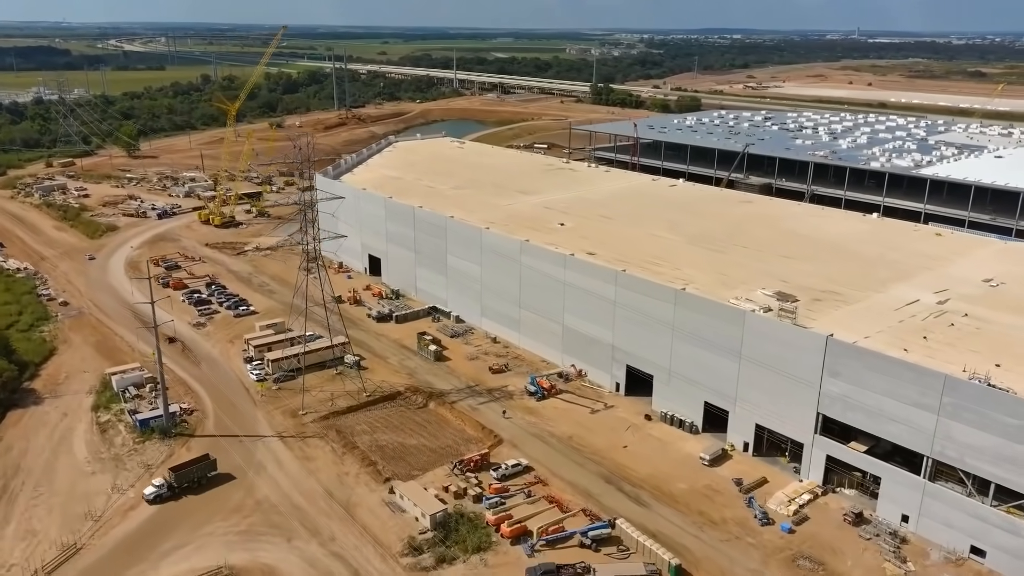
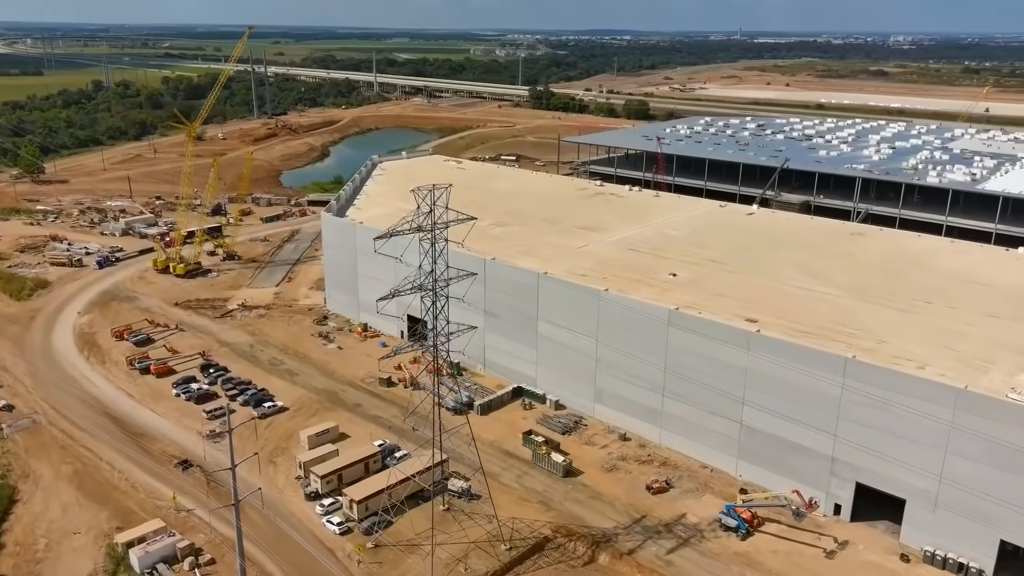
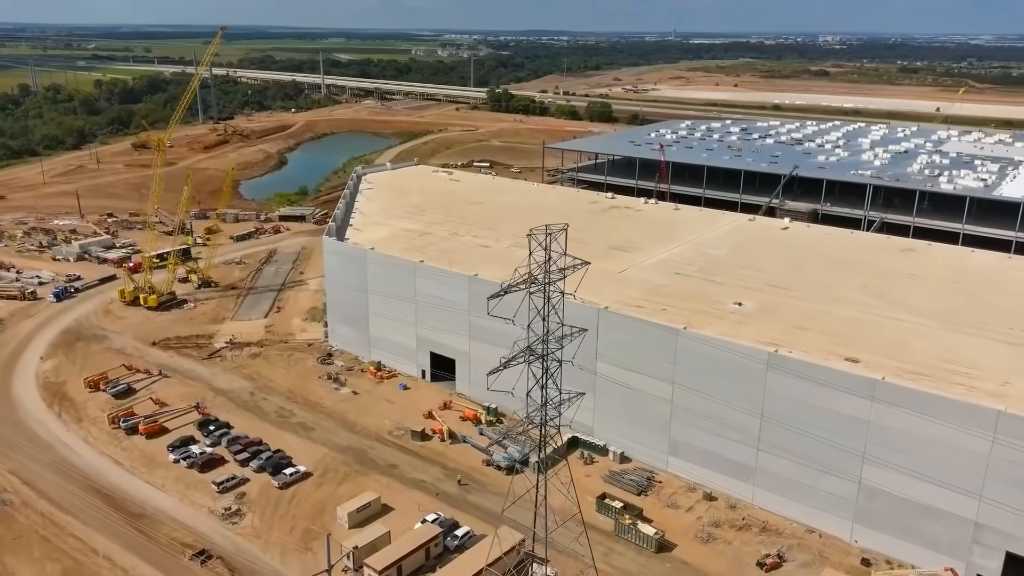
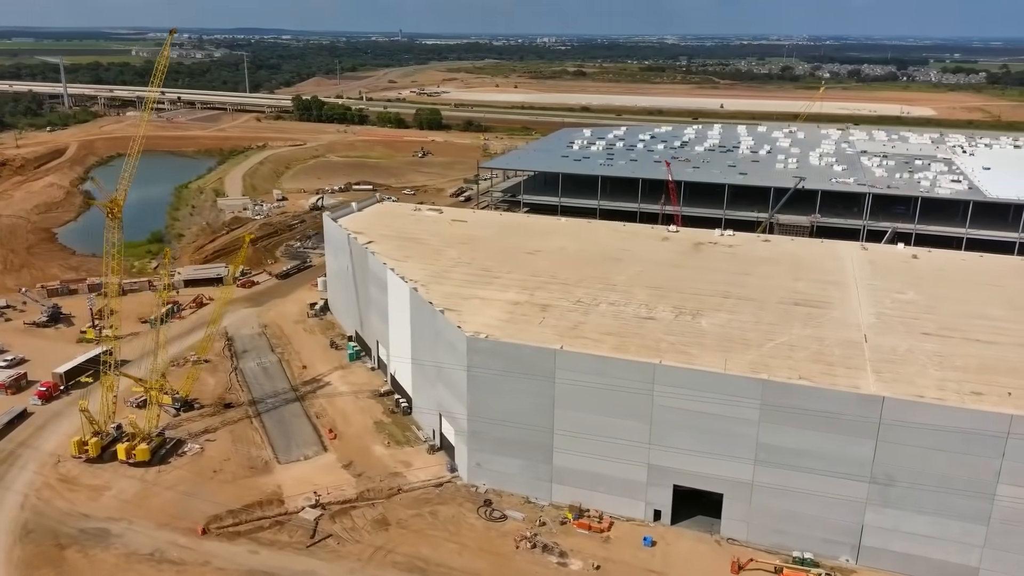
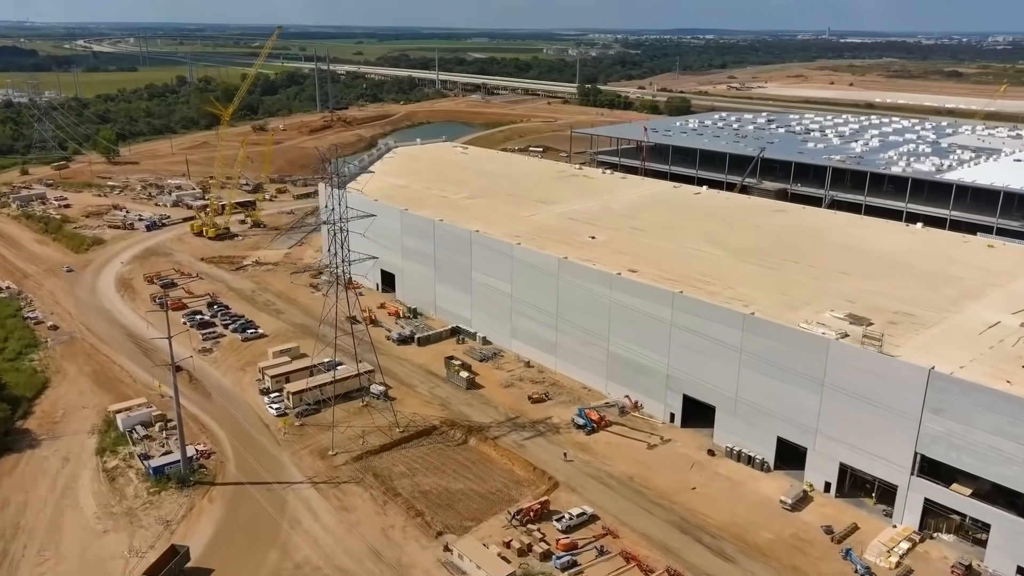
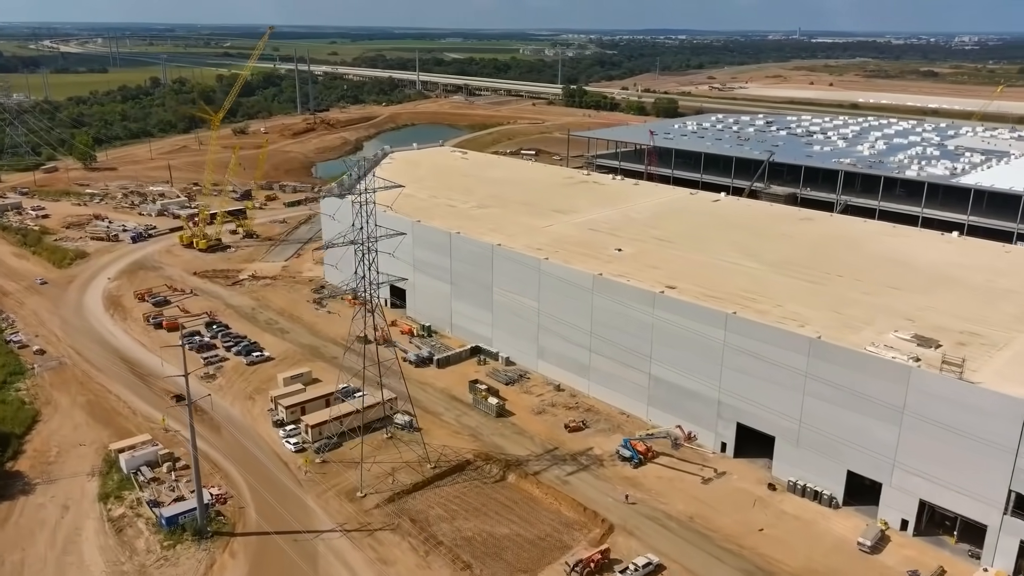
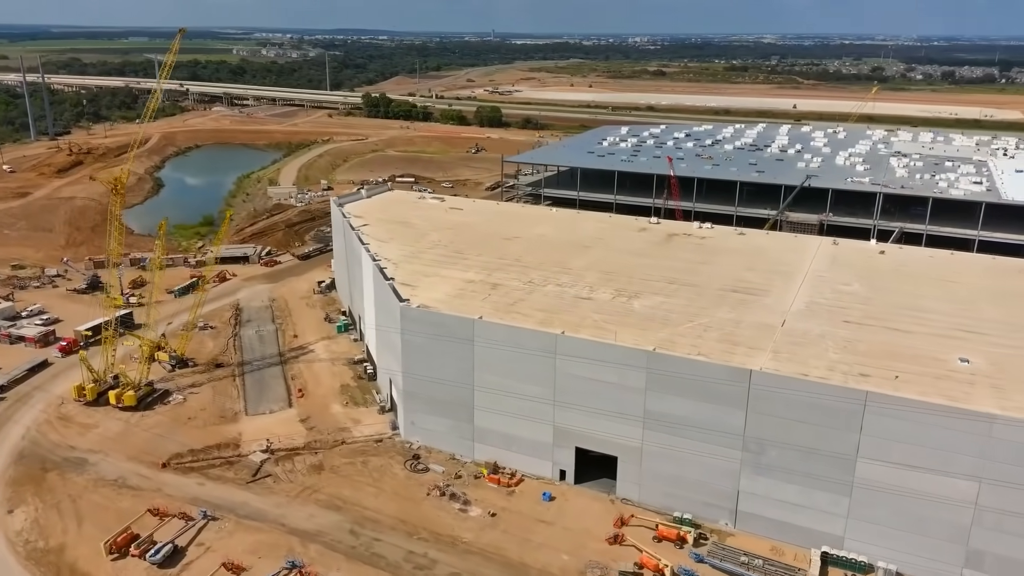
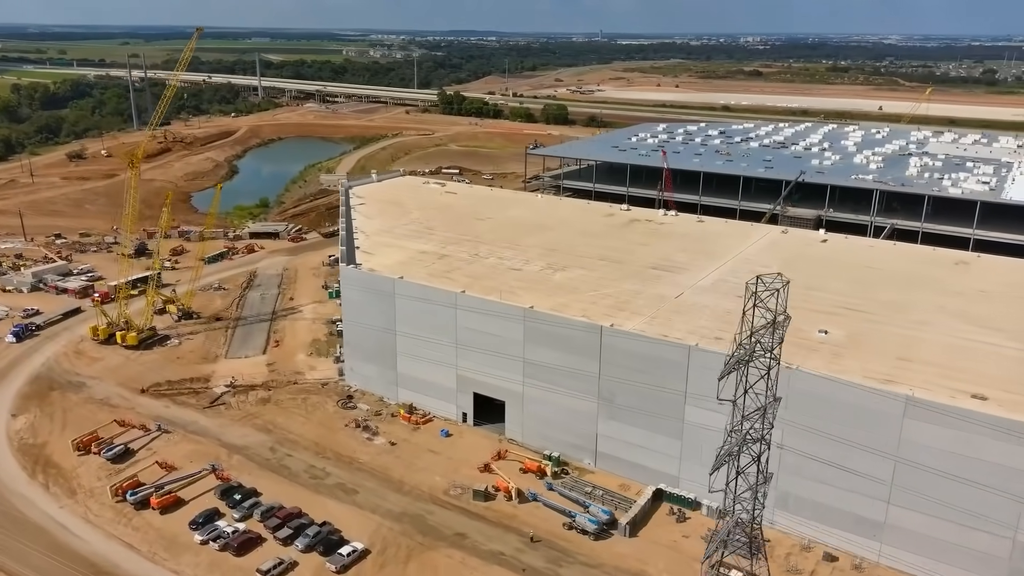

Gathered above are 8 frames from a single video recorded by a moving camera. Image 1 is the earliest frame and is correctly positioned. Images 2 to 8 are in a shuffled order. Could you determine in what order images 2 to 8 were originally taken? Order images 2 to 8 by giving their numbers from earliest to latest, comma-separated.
5, 6, 2, 3, 8, 7, 4
